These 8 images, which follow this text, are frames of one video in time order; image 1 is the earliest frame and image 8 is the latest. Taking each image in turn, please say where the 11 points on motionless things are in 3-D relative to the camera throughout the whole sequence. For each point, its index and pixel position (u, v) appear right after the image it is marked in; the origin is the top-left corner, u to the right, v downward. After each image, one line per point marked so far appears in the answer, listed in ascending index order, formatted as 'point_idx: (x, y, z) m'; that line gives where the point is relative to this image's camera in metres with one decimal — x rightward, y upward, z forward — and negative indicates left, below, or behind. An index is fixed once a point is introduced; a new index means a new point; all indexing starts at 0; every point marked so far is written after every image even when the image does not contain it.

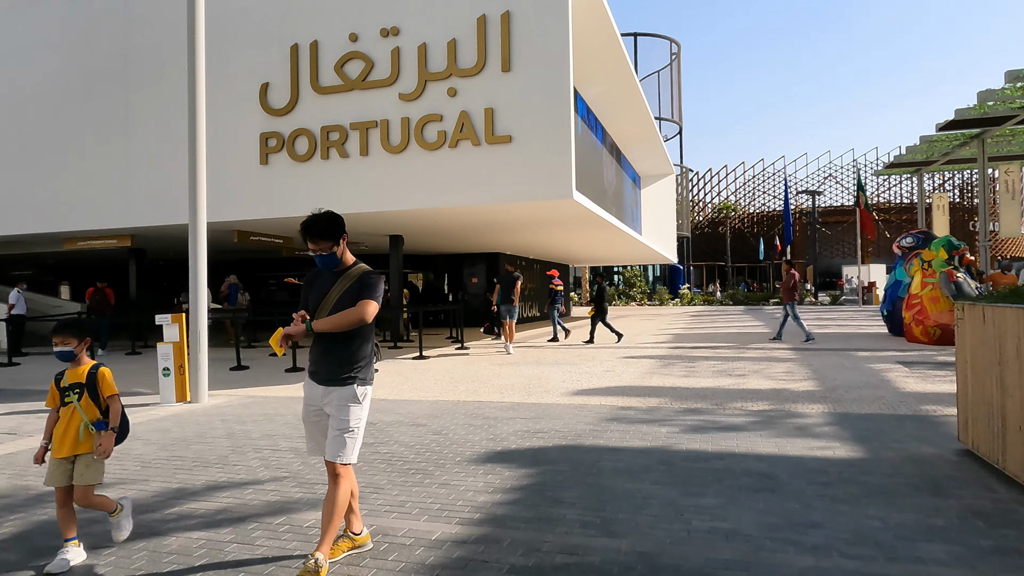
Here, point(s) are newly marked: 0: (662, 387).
0: (+1.8, -1.2, +7.8) m
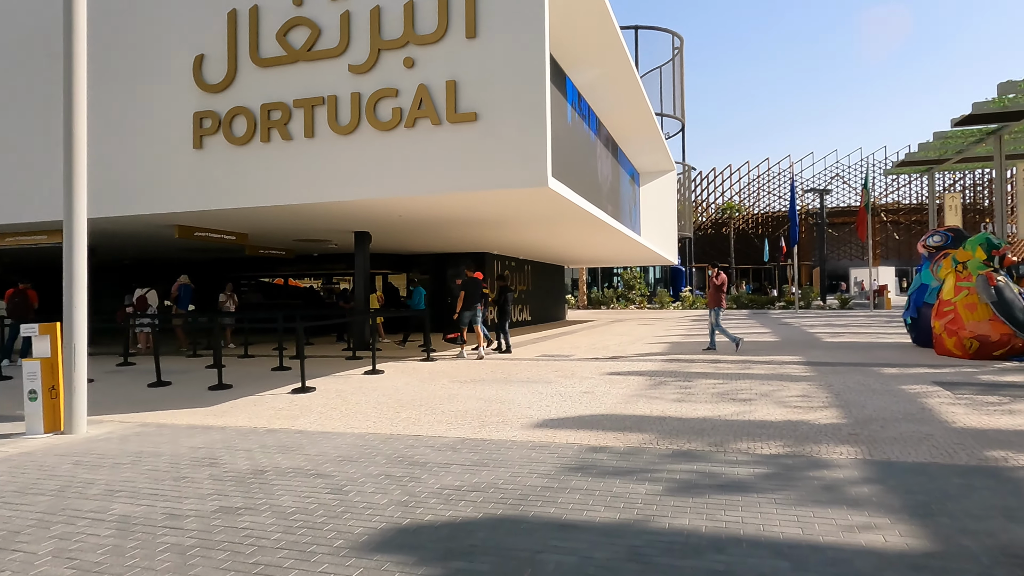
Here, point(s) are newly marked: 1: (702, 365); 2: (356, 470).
0: (+1.3, -1.2, +6.3) m
1: (+2.7, -1.1, +9.5) m
2: (-1.1, -1.3, +4.7) m
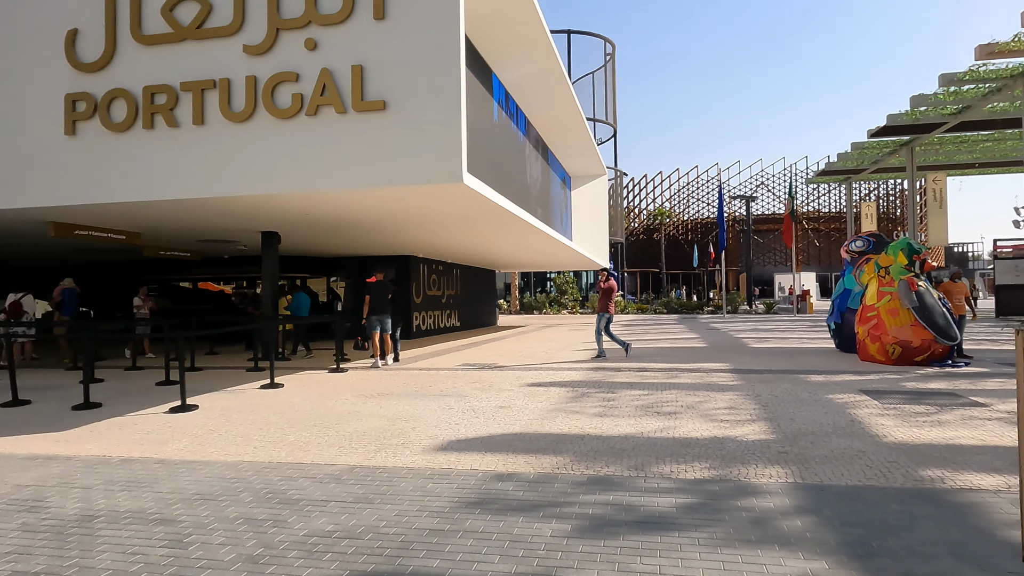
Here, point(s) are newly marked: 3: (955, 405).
0: (+0.5, -1.3, +5.7) m
1: (+1.6, -1.2, +9.1) m
2: (-1.8, -1.3, +3.9) m
3: (+4.3, -1.1, +6.5) m
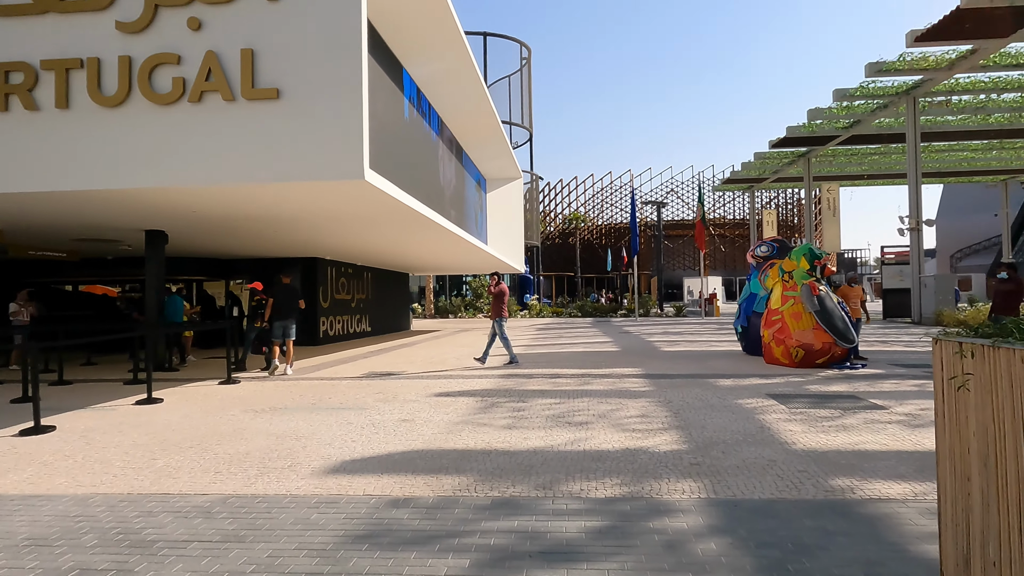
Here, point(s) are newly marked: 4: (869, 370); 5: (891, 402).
0: (-0.3, -1.3, +5.3) m
1: (+0.4, -1.2, +8.8) m
2: (-2.3, -1.4, +3.3) m
3: (+3.4, -1.2, +6.6) m
4: (+5.2, -1.2, +9.7) m
5: (+3.9, -1.2, +6.9) m
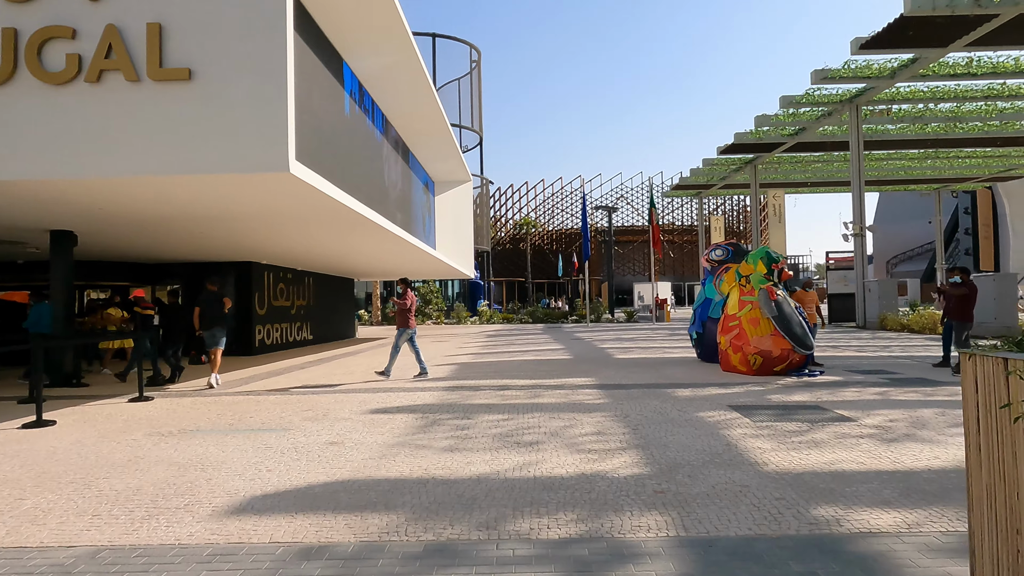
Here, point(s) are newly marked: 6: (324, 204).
0: (-0.7, -1.3, +4.6) m
1: (-0.3, -1.3, +8.1) m
2: (-2.6, -1.4, +2.4) m
3: (+2.9, -1.2, +6.2) m
4: (+4.5, -1.3, +9.4) m
5: (+3.4, -1.2, +6.5) m
6: (-2.6, +1.2, +9.3) m
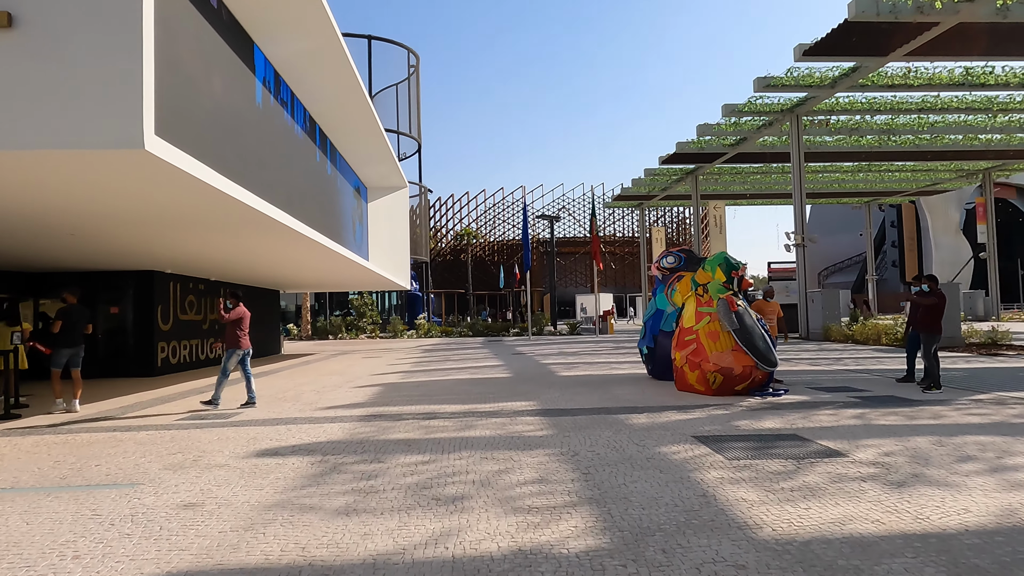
0: (-1.2, -1.4, +3.3) m
1: (-1.1, -1.4, +6.8) m
2: (-2.8, -1.4, +0.9) m
3: (+2.3, -1.3, +5.1) m
4: (+3.6, -1.4, +8.5) m
5: (+2.8, -1.3, +5.5) m
6: (-3.5, +1.0, +7.8) m
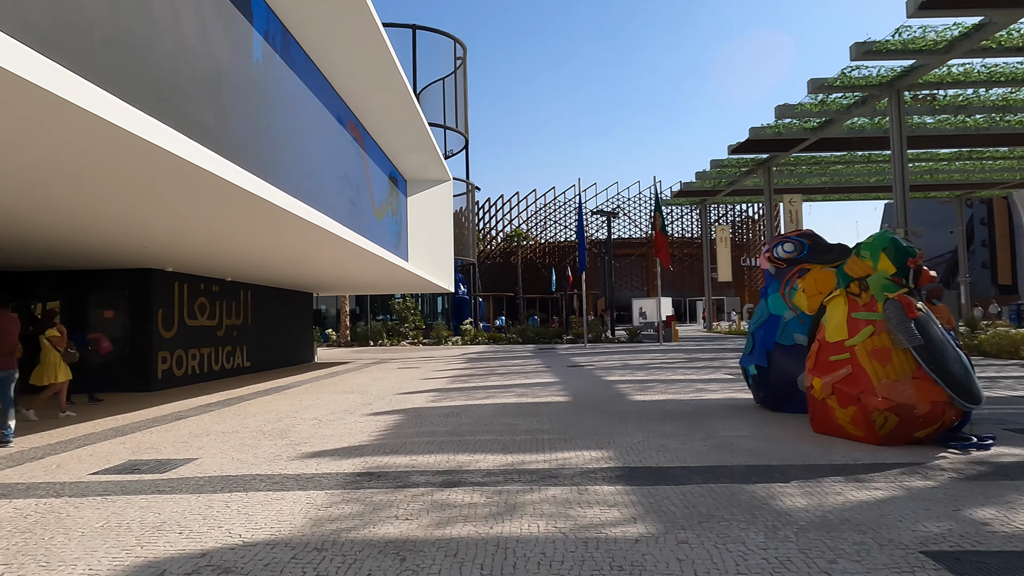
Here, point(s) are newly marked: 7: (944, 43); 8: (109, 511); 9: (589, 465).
0: (-1.0, -1.3, +0.7) m
1: (-0.6, -1.4, +4.2) m
2: (-2.9, -1.3, -1.5) m
3: (+2.6, -1.2, +2.3) m
4: (+4.1, -1.3, +5.5) m
5: (+3.1, -1.2, +2.6) m
6: (-2.9, +1.1, +5.4) m
7: (+11.9, +6.7, +18.3) m
8: (-2.6, -1.4, +4.3) m
9: (+0.6, -1.4, +5.2) m
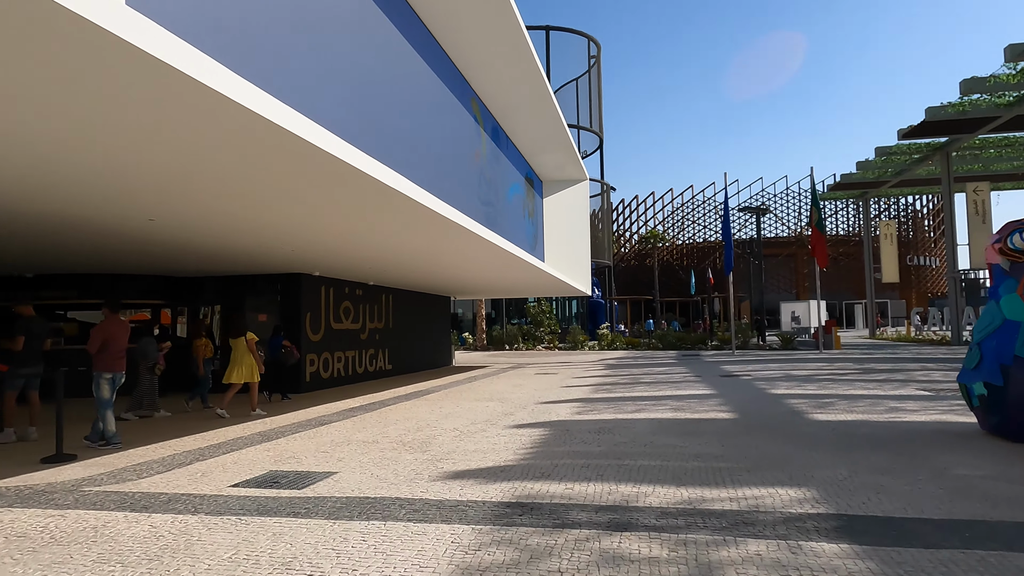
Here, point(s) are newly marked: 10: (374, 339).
0: (-0.7, -1.3, +0.1) m
1: (+0.3, -1.4, +3.4) m
2: (-3.0, -1.3, -1.7) m
3: (+3.1, -1.2, +0.9) m
4: (+5.3, -1.3, +3.8) m
5: (+3.7, -1.2, +1.2) m
6: (-1.7, +1.1, +5.1) m
7: (+15.3, +6.7, +14.8) m
8: (-1.5, -1.4, +3.9) m
9: (+1.8, -1.4, +4.2) m
10: (-3.5, -1.3, +16.7) m
